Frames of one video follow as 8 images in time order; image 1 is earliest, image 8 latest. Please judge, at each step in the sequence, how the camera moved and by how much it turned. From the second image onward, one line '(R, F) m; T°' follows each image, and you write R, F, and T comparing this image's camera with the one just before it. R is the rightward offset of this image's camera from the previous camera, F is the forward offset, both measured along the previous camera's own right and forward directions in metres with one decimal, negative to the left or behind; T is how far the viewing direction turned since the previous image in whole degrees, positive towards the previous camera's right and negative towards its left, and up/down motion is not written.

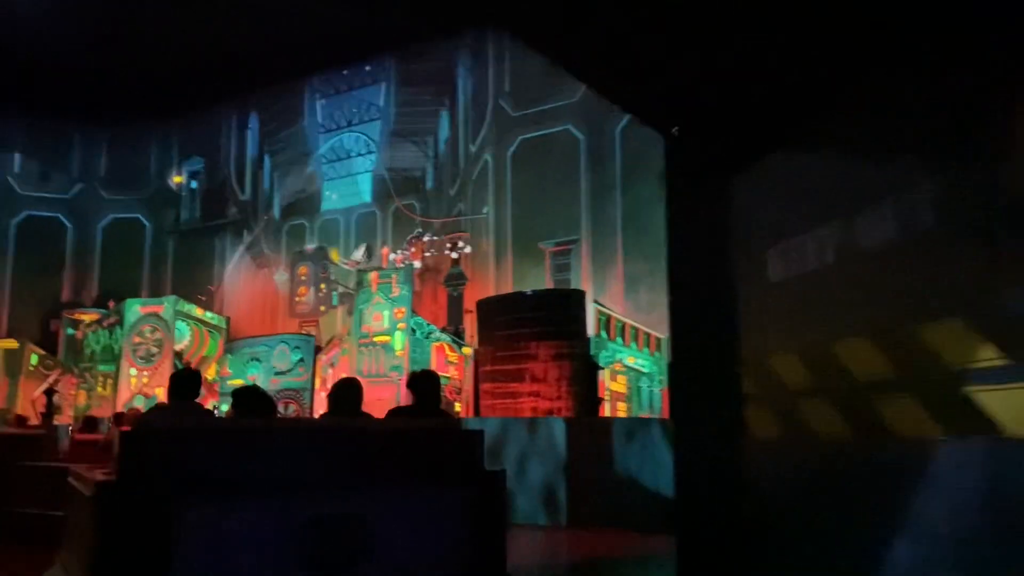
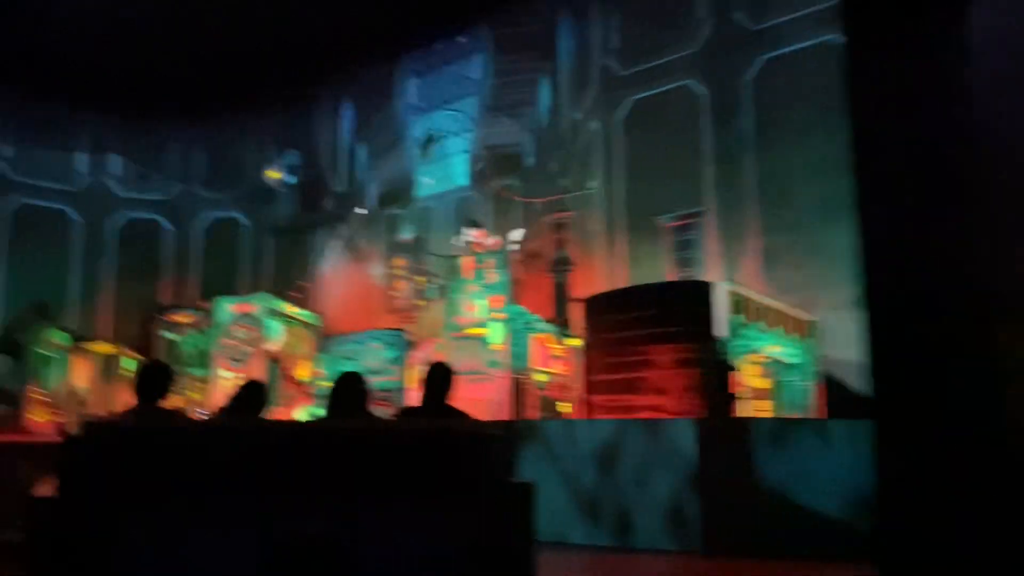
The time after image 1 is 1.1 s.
(0.0, +1.0) m; -8°
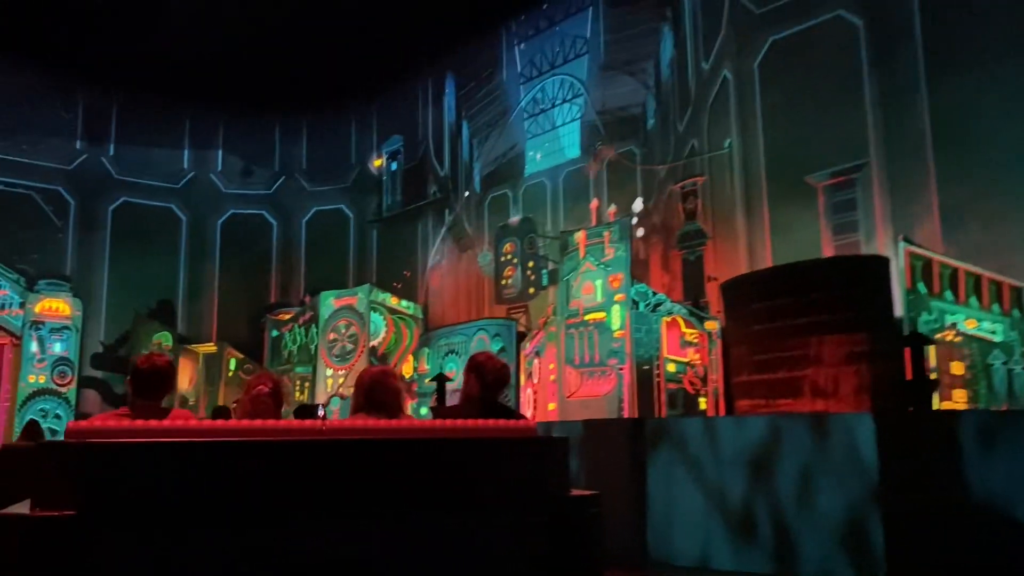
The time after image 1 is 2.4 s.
(0.0, +0.9) m; -8°
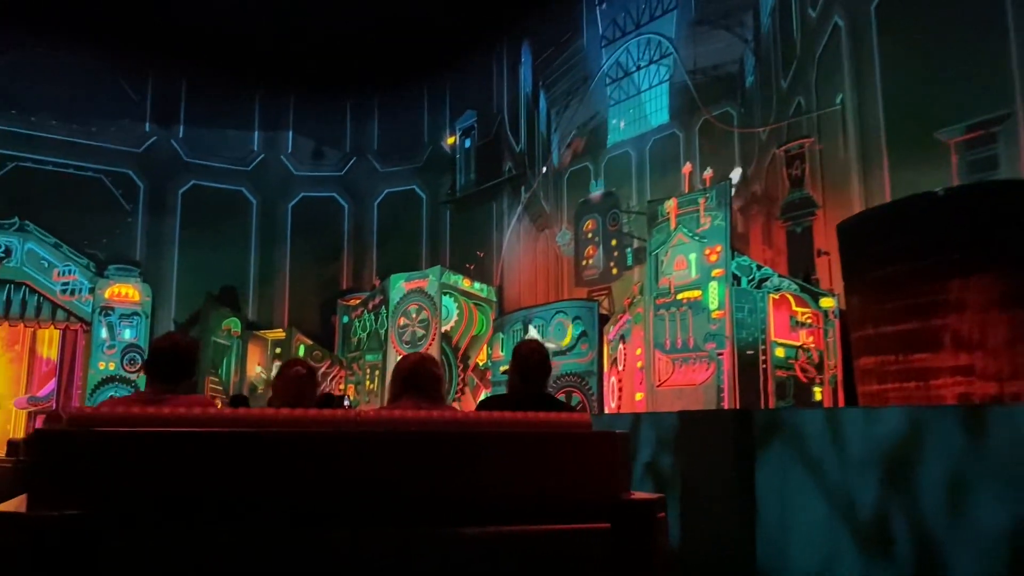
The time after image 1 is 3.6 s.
(0.0, +0.6) m; -5°
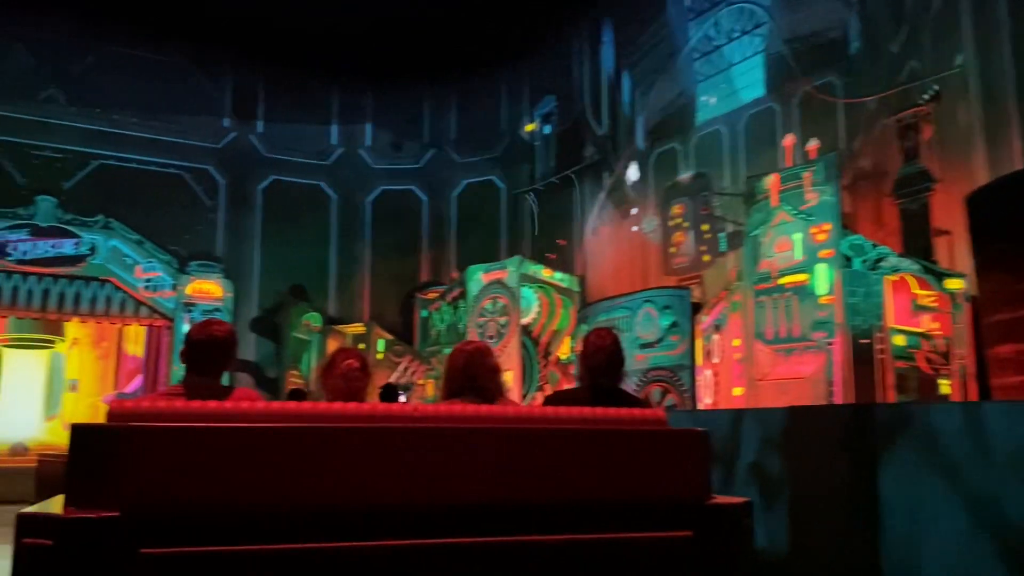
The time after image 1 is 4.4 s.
(0.0, +0.3) m; -5°
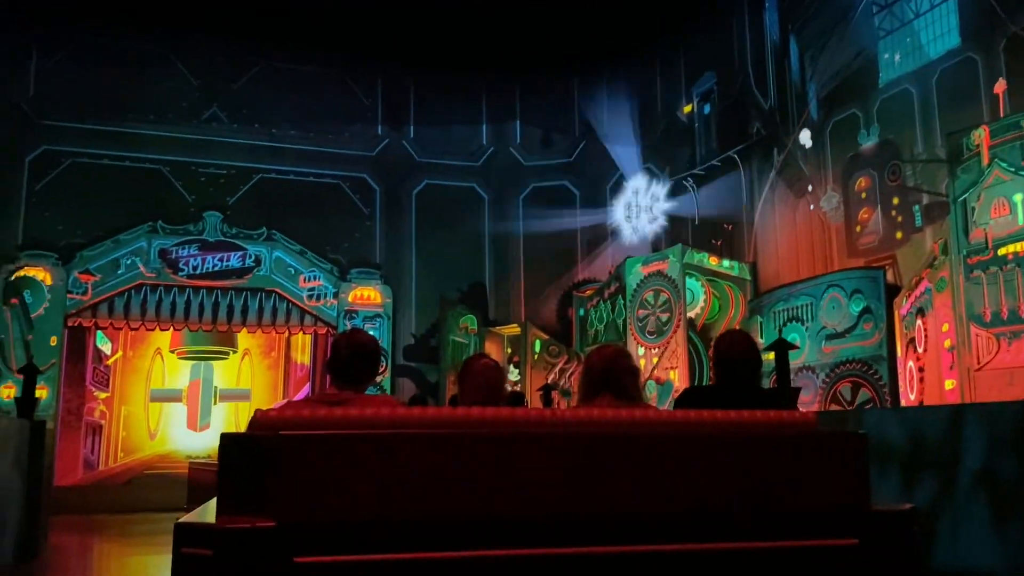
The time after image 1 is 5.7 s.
(0.0, +0.4) m; -11°
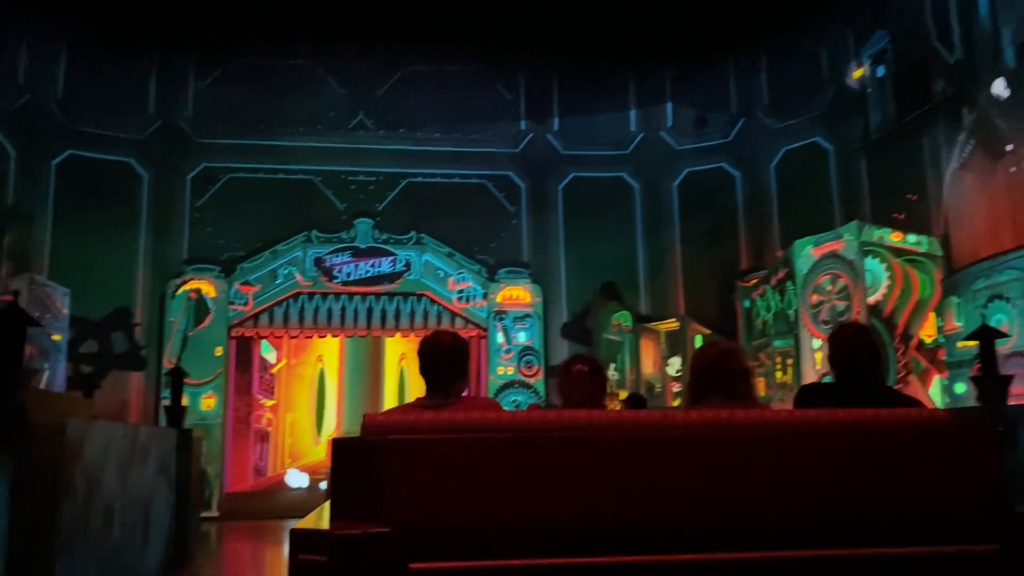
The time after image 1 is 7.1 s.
(+0.1, +0.4) m; -11°
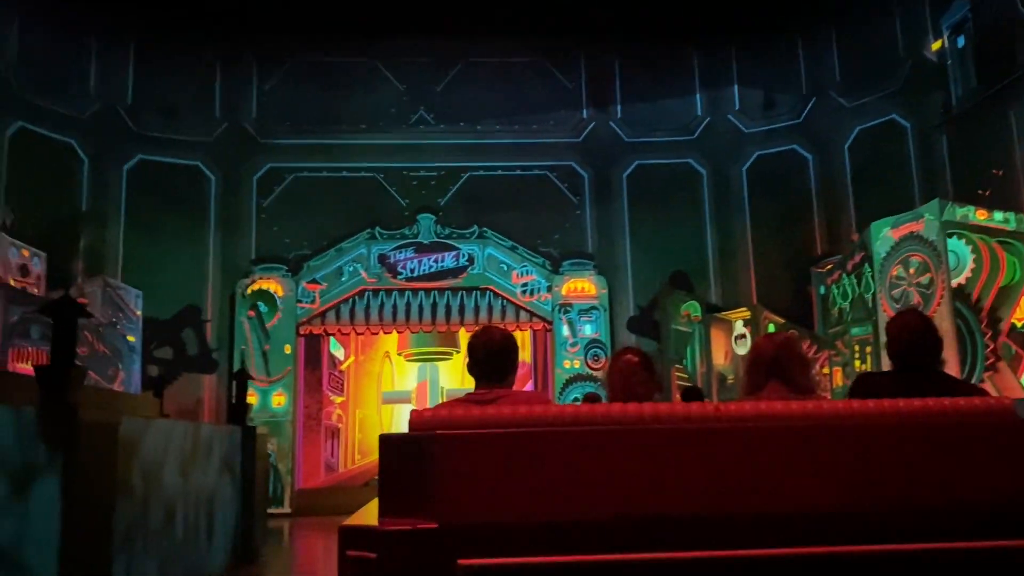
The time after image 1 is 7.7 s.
(+0.1, +0.1) m; -5°
